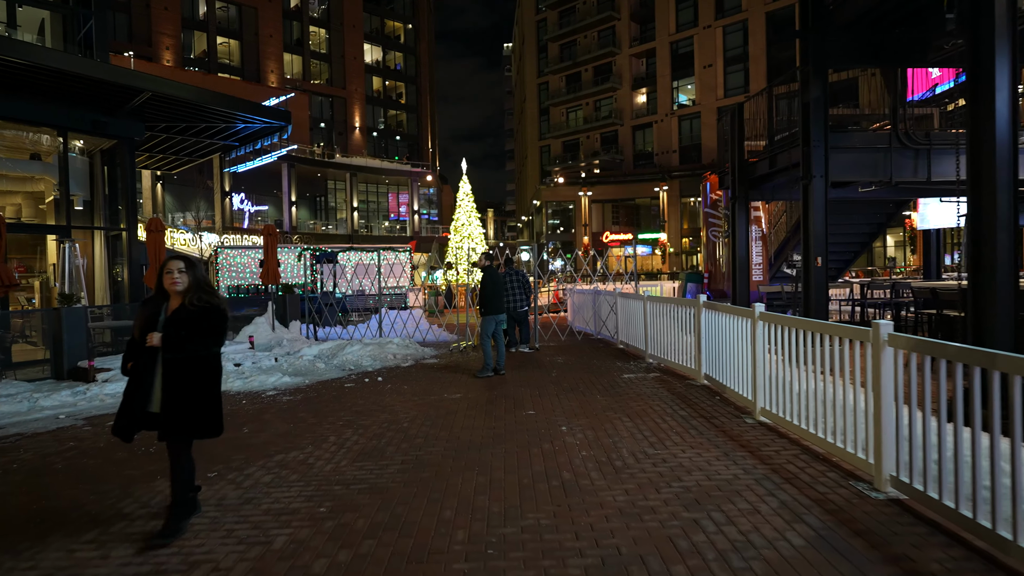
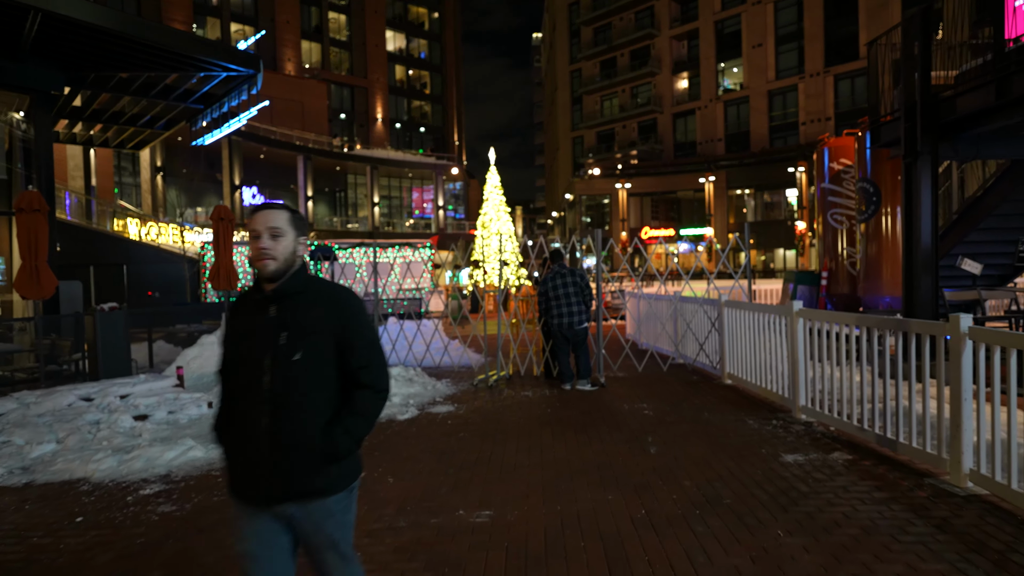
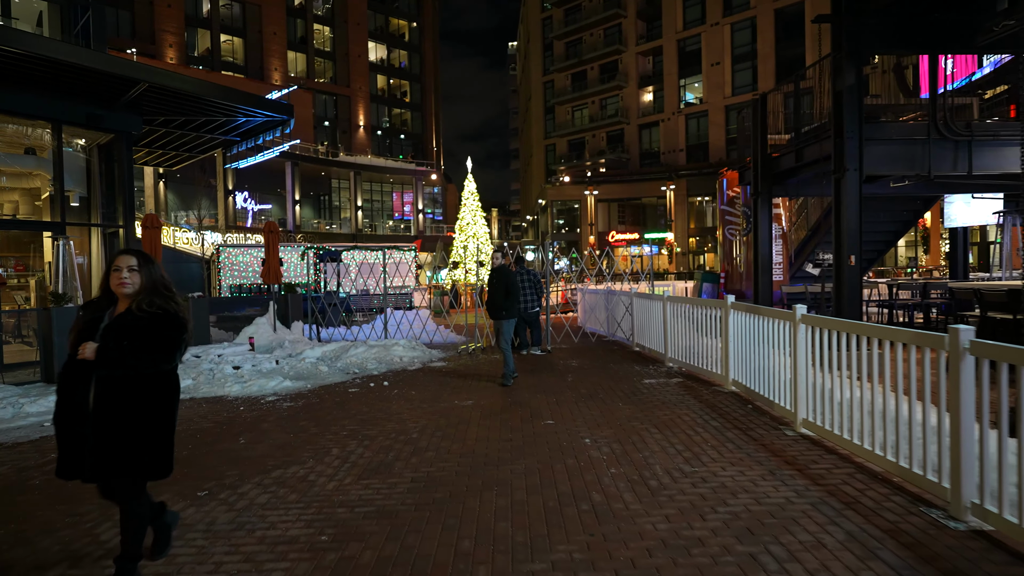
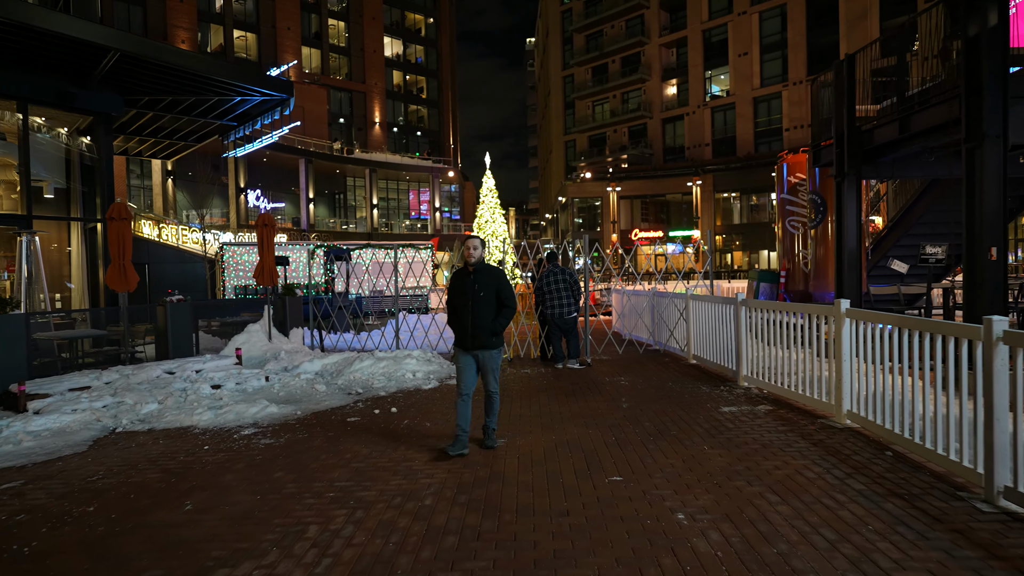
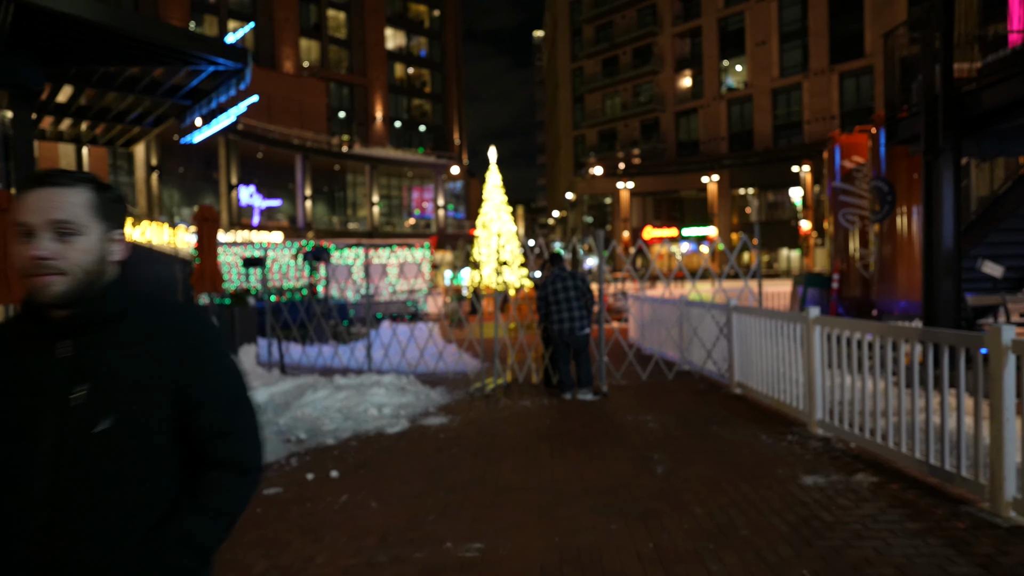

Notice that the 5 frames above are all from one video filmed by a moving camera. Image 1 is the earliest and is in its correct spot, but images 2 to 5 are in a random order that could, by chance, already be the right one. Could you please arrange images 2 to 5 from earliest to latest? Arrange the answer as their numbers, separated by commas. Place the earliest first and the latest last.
3, 4, 2, 5
